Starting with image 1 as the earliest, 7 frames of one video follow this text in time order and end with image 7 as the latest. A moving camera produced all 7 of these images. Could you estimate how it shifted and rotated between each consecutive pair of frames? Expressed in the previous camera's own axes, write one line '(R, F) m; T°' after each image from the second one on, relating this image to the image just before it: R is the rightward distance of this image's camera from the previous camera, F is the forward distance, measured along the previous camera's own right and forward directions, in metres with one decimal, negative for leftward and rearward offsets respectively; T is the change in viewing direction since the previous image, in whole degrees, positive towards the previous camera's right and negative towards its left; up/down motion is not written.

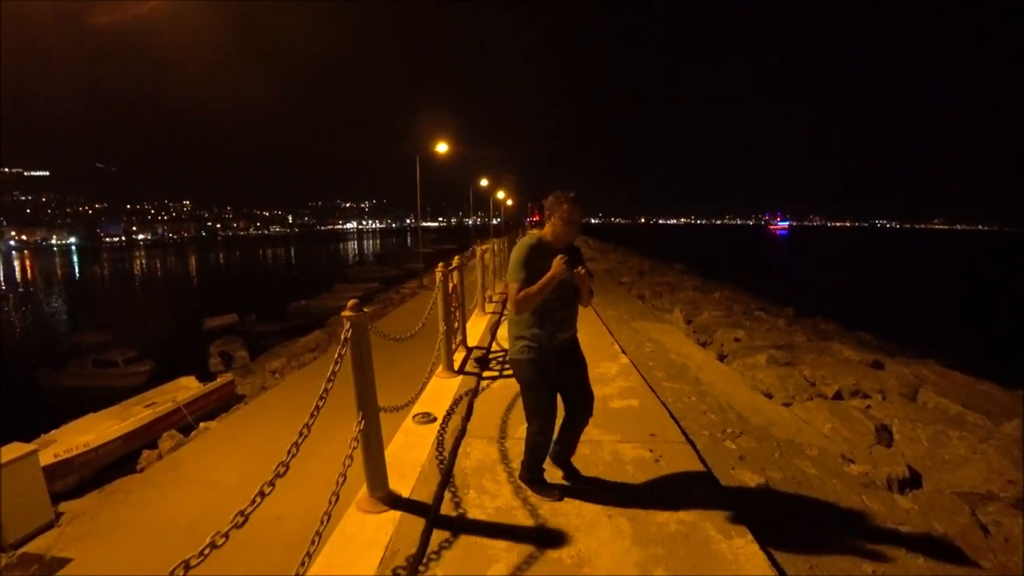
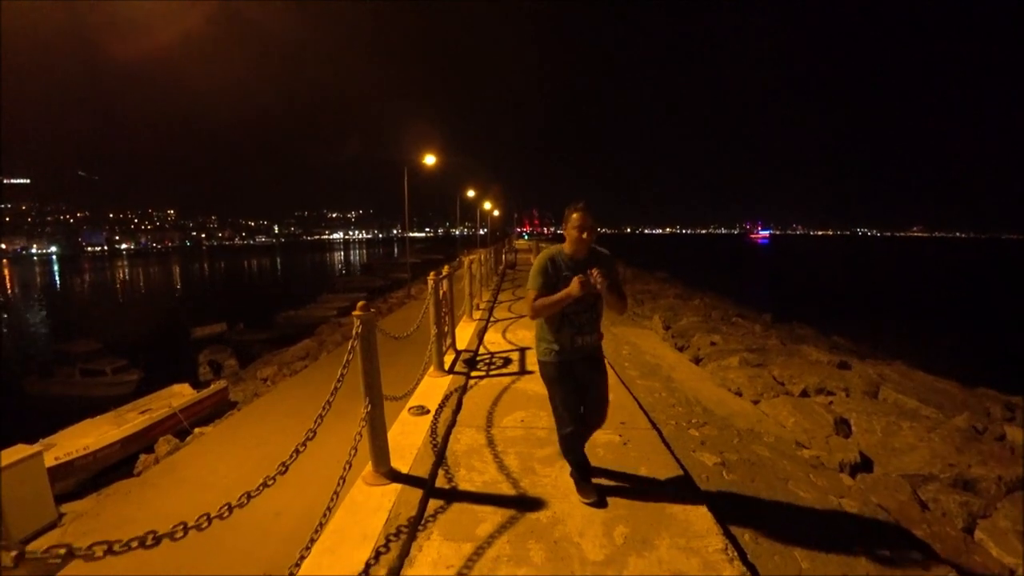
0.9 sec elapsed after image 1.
(0.0, -0.5) m; +1°
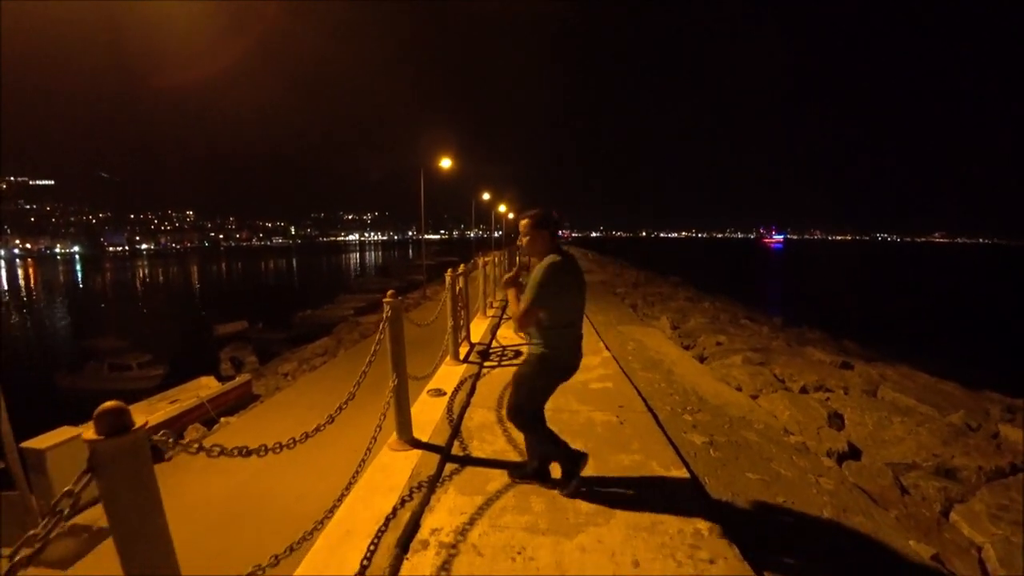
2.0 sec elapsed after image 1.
(0.0, -0.5) m; -1°
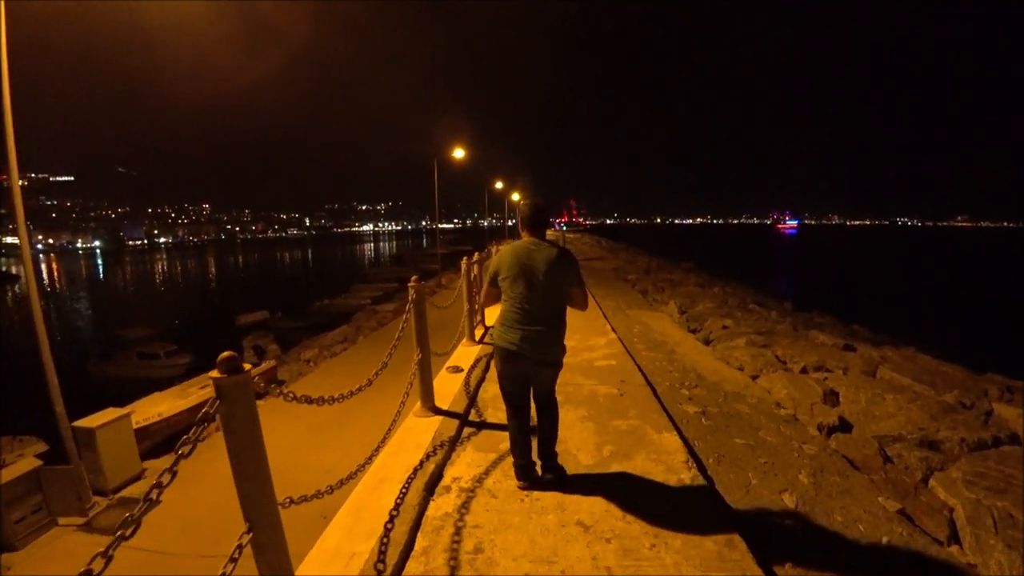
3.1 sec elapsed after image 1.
(0.0, -0.5) m; -1°
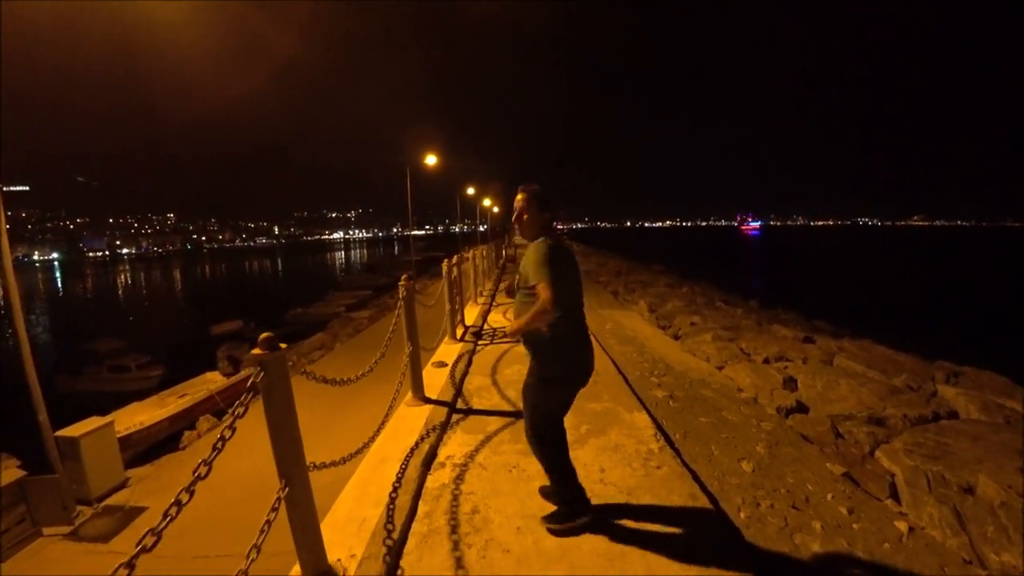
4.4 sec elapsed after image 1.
(-0.1, -0.4) m; +3°
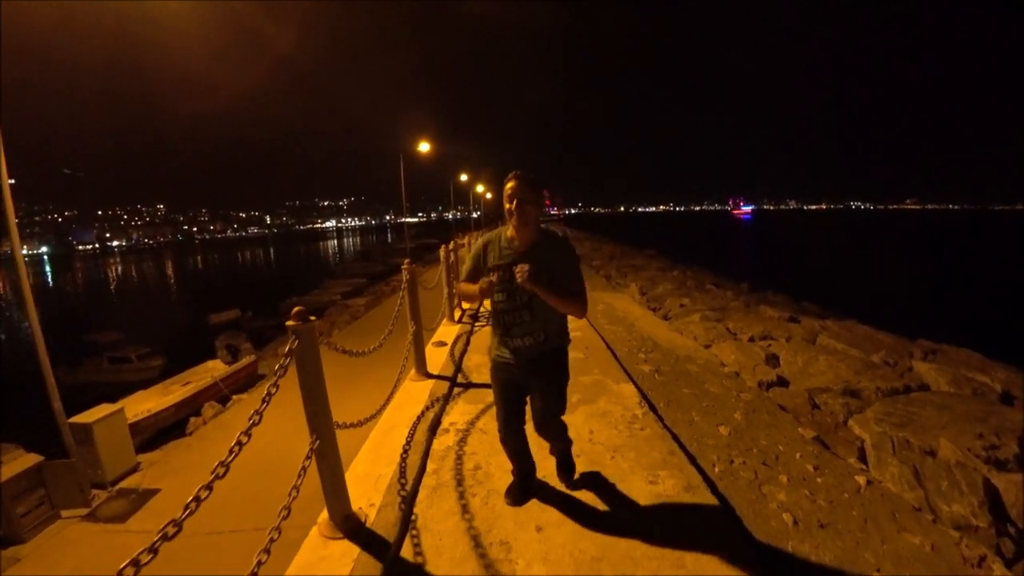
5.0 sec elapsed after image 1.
(0.0, -0.4) m; +1°
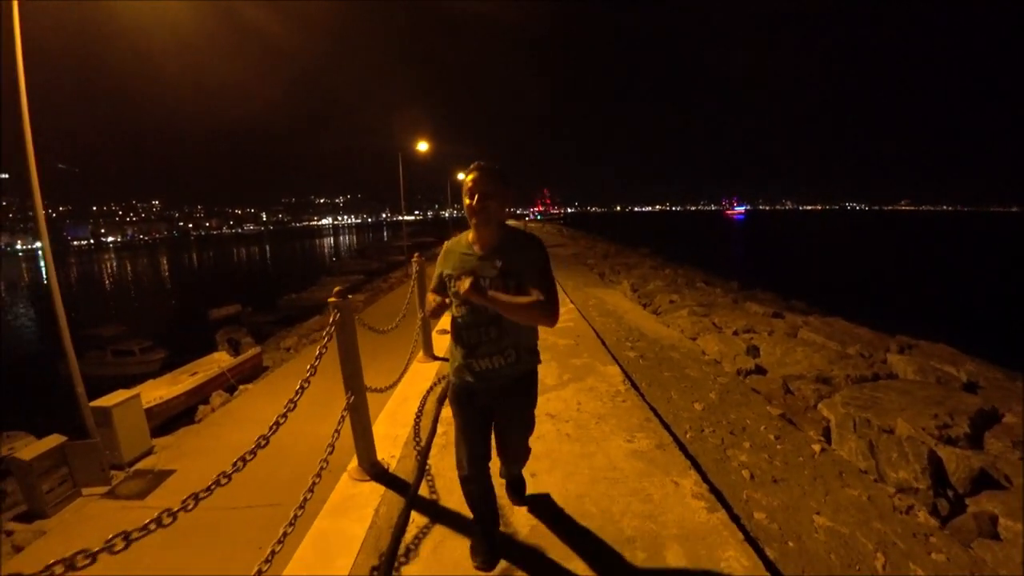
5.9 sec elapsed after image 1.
(0.0, -0.6) m; 0°
